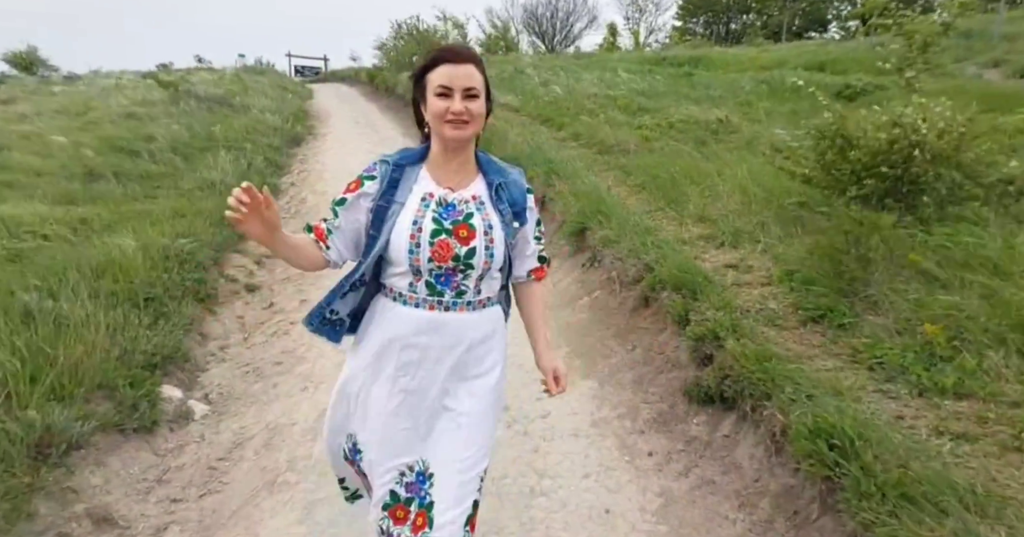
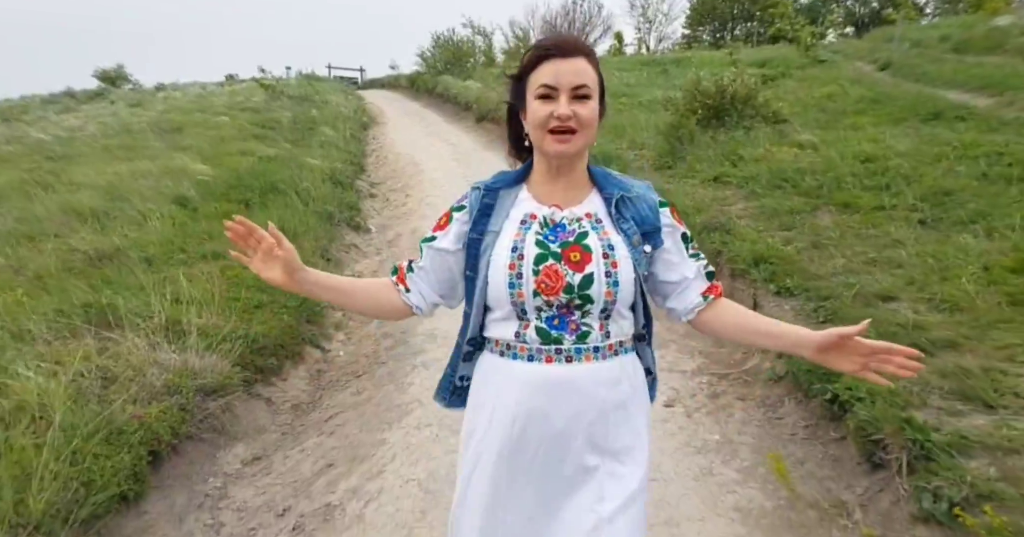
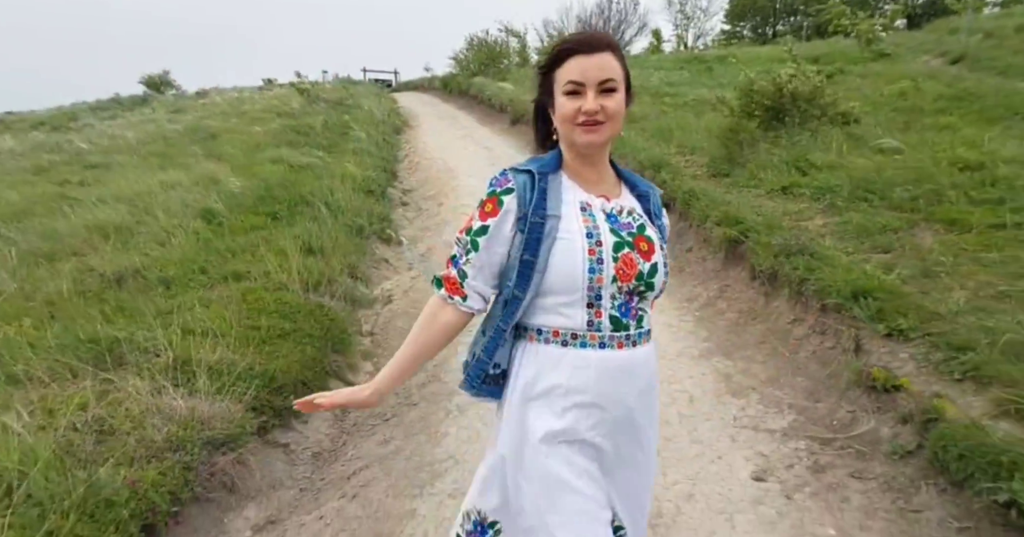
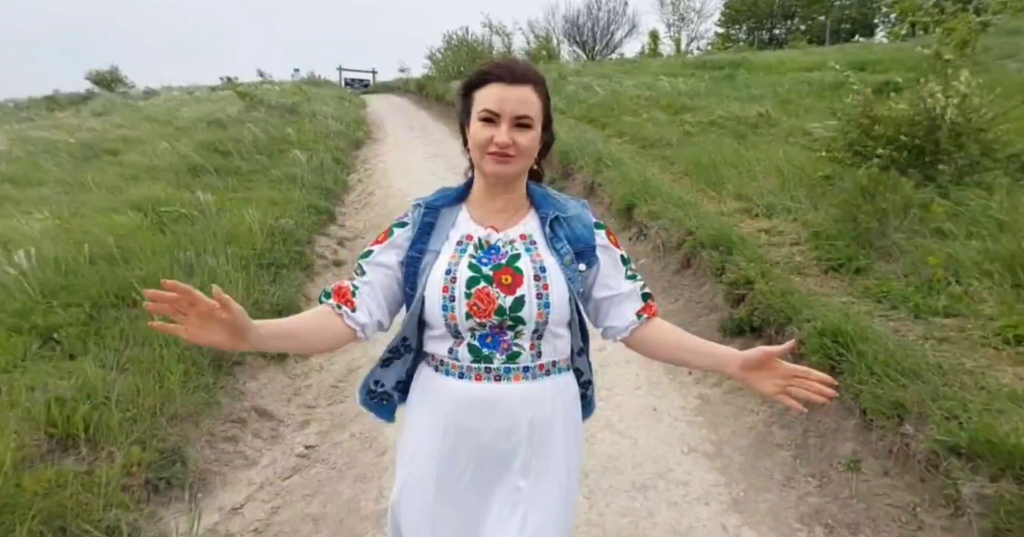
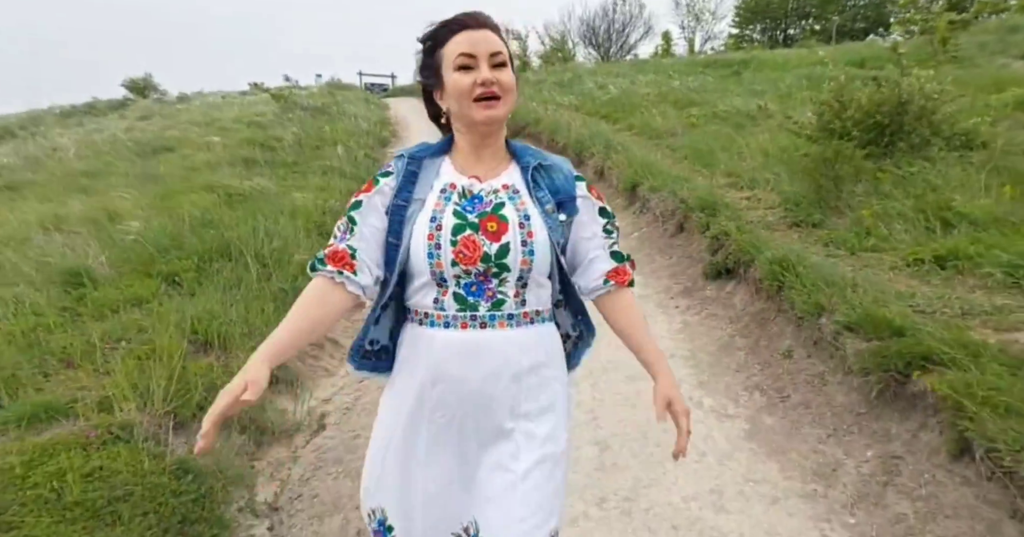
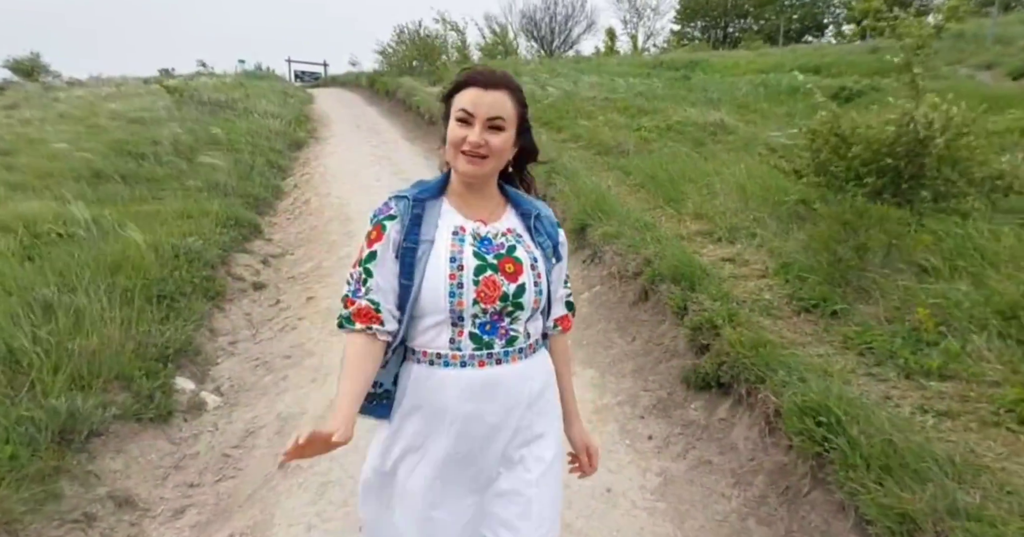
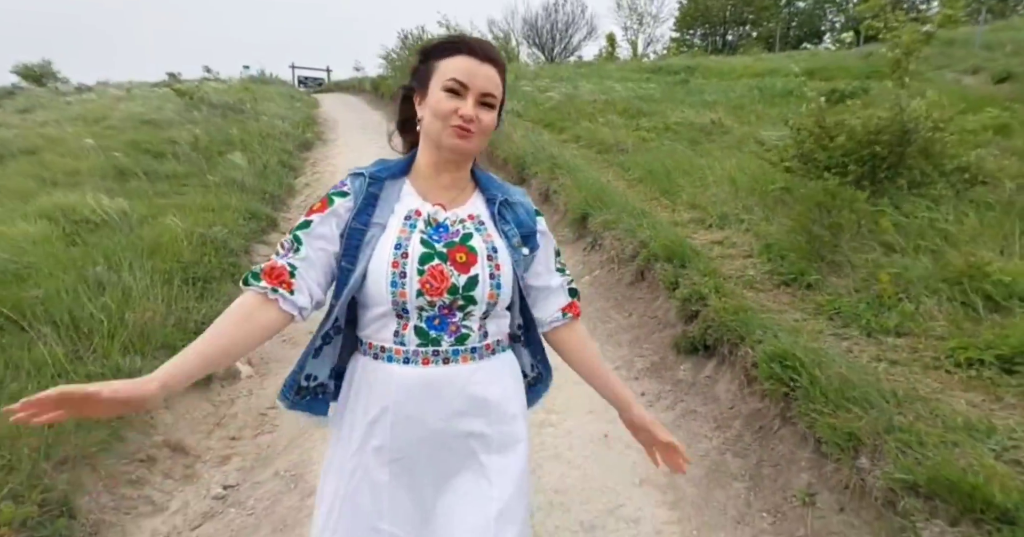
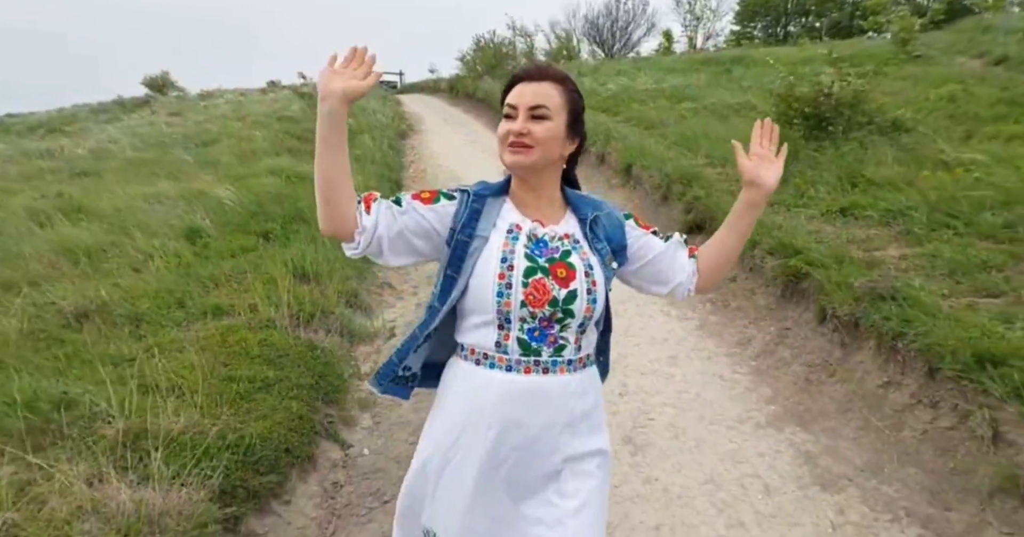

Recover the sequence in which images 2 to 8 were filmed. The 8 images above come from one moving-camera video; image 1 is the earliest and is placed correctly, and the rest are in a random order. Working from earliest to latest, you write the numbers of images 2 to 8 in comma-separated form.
6, 7, 4, 5, 8, 3, 2
